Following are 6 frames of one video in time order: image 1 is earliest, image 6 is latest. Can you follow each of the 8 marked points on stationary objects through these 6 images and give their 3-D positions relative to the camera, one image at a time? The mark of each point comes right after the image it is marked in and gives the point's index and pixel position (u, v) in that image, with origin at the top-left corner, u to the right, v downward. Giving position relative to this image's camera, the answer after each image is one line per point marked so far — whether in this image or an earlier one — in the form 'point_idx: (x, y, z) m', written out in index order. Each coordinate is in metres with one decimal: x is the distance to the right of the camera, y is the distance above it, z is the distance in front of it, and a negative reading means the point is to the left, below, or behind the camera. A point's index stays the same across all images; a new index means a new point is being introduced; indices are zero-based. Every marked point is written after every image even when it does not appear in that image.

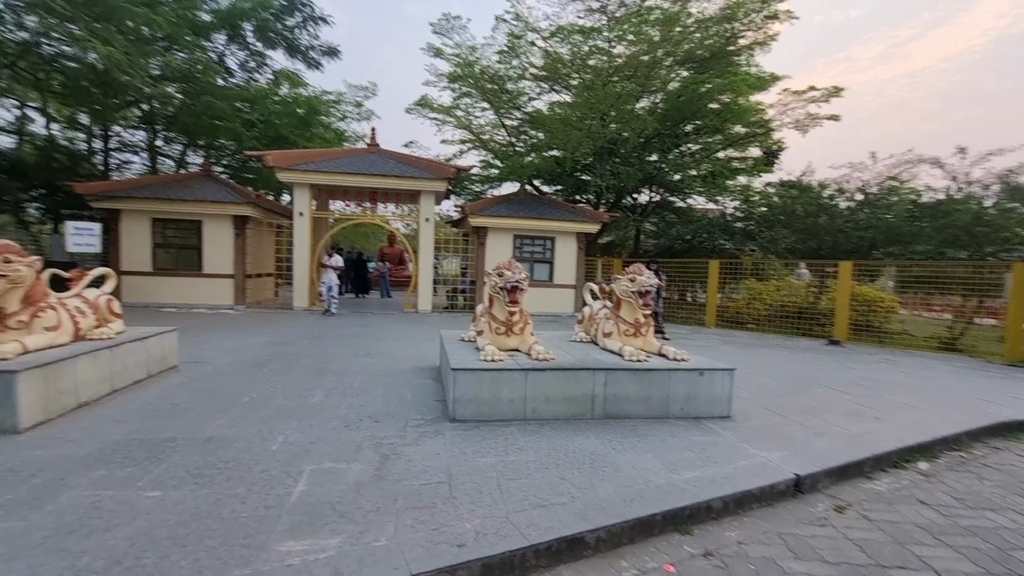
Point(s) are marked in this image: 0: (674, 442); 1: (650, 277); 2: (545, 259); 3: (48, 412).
0: (+1.3, -1.2, +3.9) m
1: (+1.4, +0.1, +4.9) m
2: (+0.9, +0.8, +13.8) m
3: (-3.6, -1.0, +3.8) m
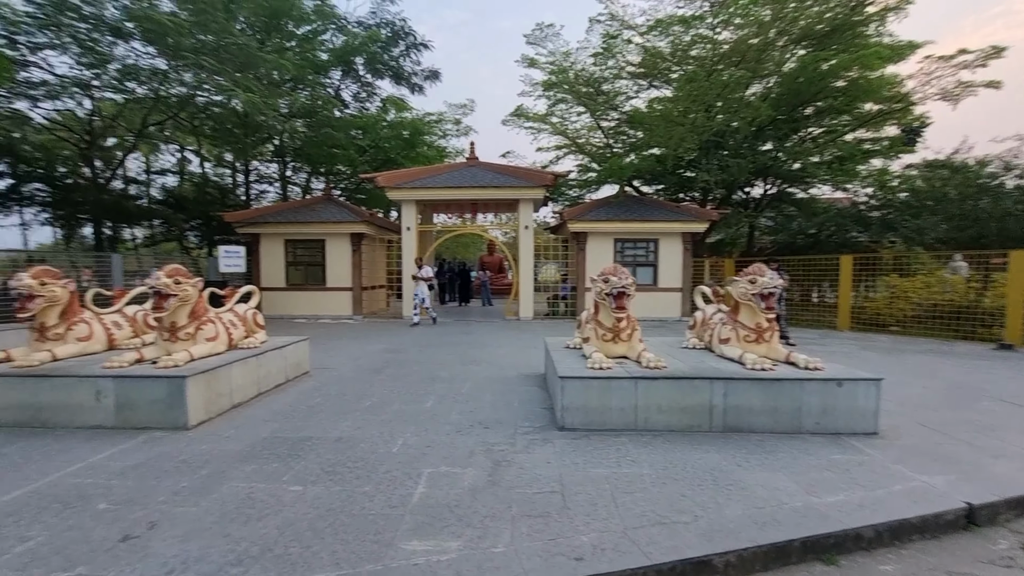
0: (+2.1, -1.2, +3.5) m
1: (+2.4, +0.1, +4.5) m
2: (+3.7, +0.7, +13.3) m
3: (-2.7, -1.1, +4.4) m
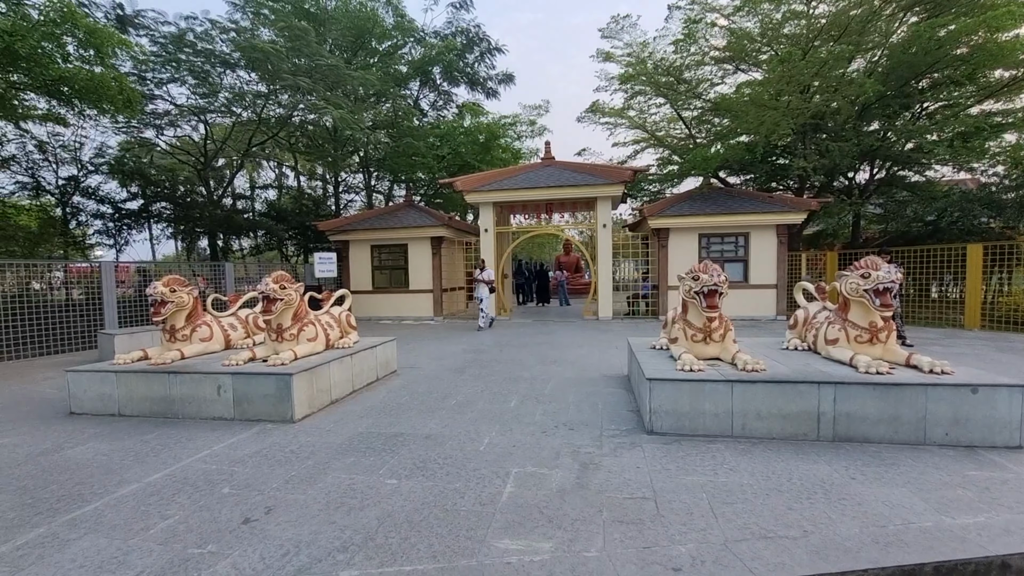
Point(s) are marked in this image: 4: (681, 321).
0: (+2.7, -1.2, +3.1) m
1: (+3.1, +0.1, +4.1) m
2: (+5.7, +0.8, +12.5) m
3: (-1.9, -1.1, +4.7) m
4: (+1.6, -0.3, +4.7) m
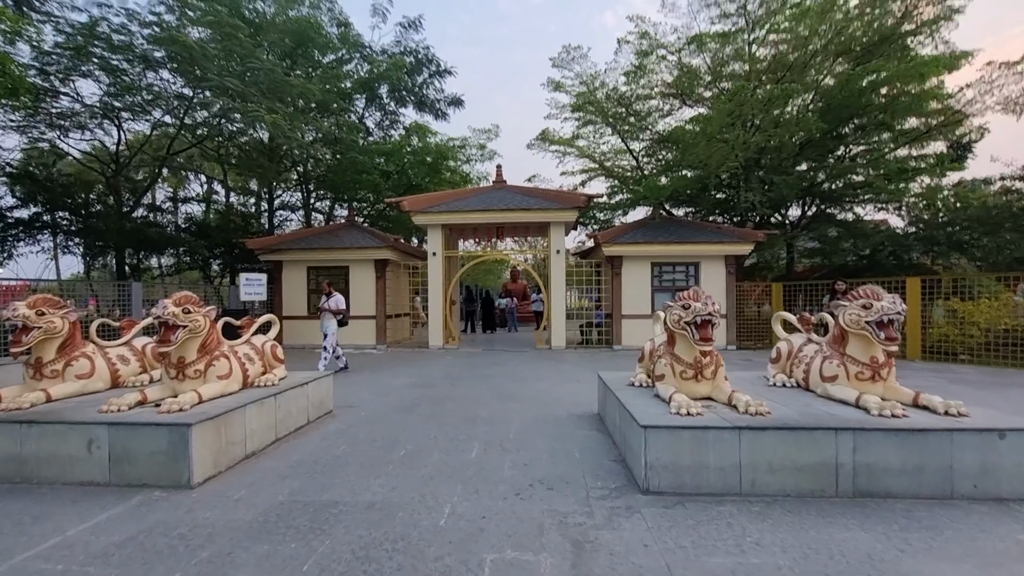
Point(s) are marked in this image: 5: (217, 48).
0: (+2.6, -1.4, +2.6) m
1: (+2.9, -0.1, +3.7) m
2: (+4.5, 0.0, +12.4) m
3: (-2.2, -1.3, +3.7) m
4: (+1.3, -0.6, +4.1) m
5: (-7.0, +5.7, +11.6) m
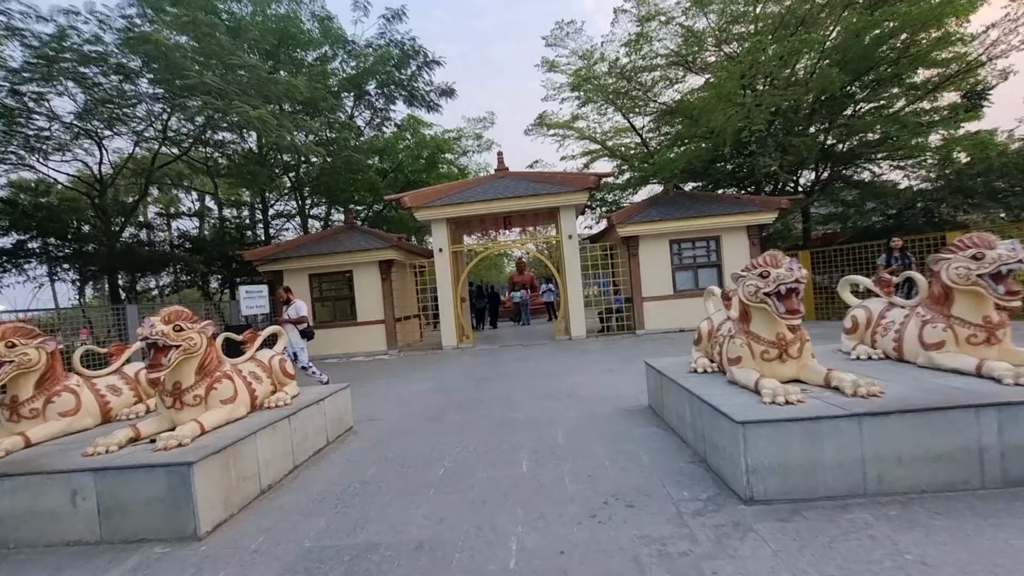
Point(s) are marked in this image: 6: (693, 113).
0: (+3.0, -1.1, +2.0) m
1: (+3.2, +0.3, +3.1) m
2: (+4.8, +0.6, +11.8) m
3: (-1.8, -1.4, +3.1) m
4: (+1.6, -0.3, +3.5) m
5: (-7.1, +5.3, +11.0) m
6: (+4.8, +4.6, +12.9) m
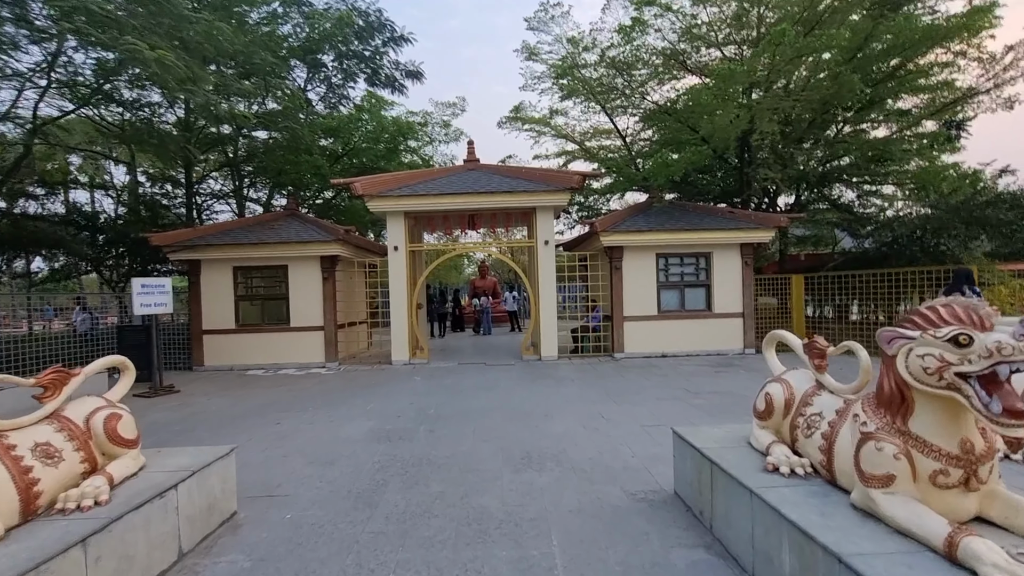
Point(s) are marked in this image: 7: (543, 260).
0: (+3.0, -1.4, +0.7) m
1: (+3.2, -0.1, +1.8) m
2: (+4.0, +0.1, +10.6) m
3: (-1.8, -1.5, +1.4) m
4: (+1.6, -0.6, +2.1) m
5: (-7.4, +5.5, +8.8) m
6: (+4.2, +4.1, +11.7) m
7: (+0.7, +0.6, +10.4) m
